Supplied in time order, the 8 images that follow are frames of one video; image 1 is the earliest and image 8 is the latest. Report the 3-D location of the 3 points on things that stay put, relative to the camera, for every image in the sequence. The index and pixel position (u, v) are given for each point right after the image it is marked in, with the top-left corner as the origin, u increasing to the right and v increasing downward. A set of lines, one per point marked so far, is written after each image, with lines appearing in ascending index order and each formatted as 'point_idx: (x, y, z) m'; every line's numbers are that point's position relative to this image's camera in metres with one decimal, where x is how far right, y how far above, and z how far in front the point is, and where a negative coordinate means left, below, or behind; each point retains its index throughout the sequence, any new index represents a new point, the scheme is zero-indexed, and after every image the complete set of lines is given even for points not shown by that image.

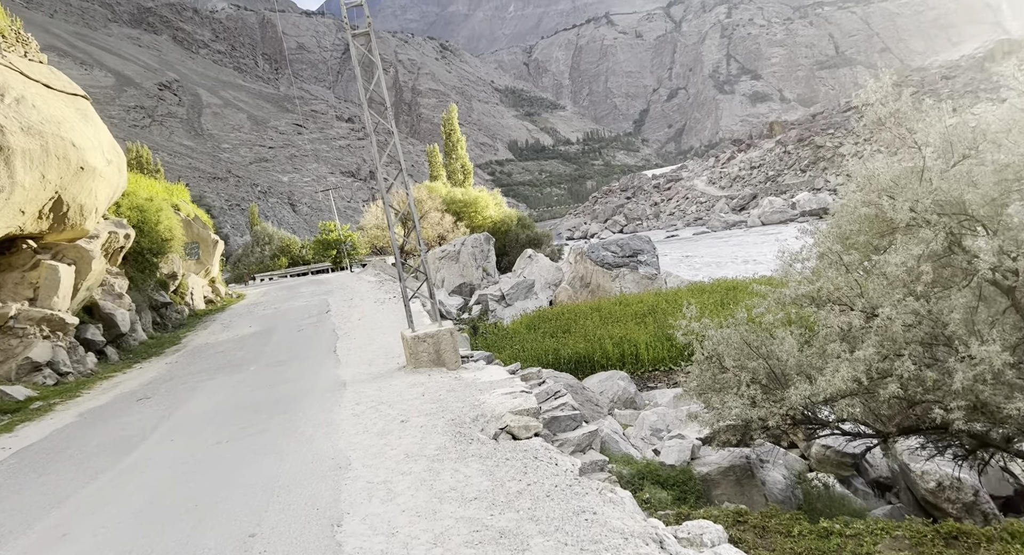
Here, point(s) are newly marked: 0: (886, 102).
0: (+5.0, +2.3, +9.5) m
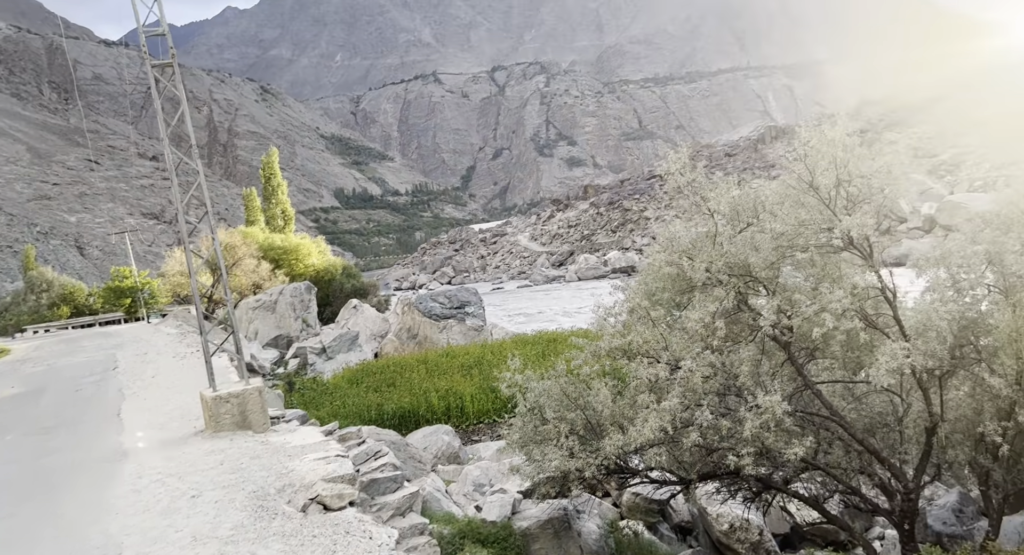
0: (+2.5, +1.5, +10.5) m
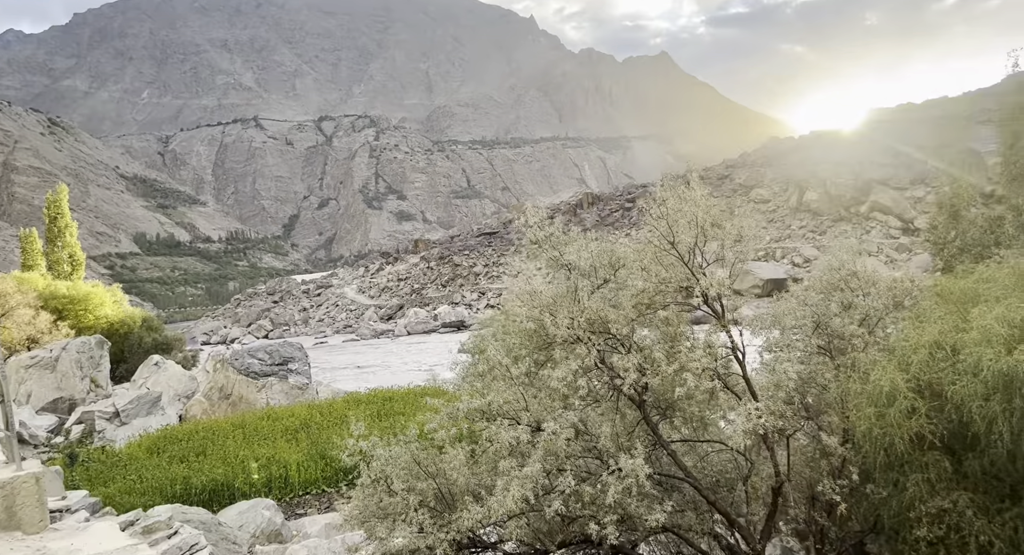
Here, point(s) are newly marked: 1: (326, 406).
0: (+0.4, +0.7, +10.2) m
1: (-5.1, -3.5, +19.6) m
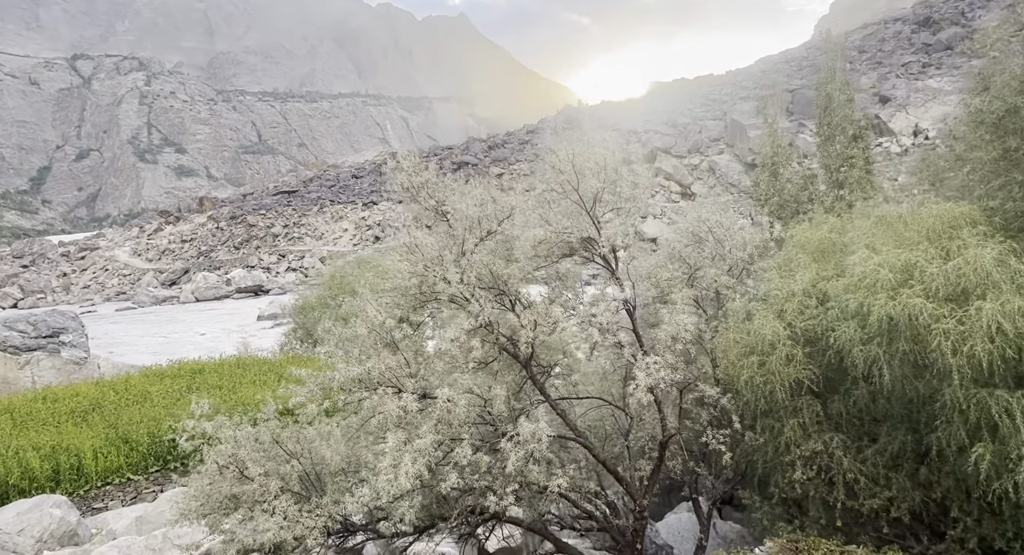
0: (-1.2, +1.4, +9.0) m
1: (-9.1, -2.5, +16.7) m
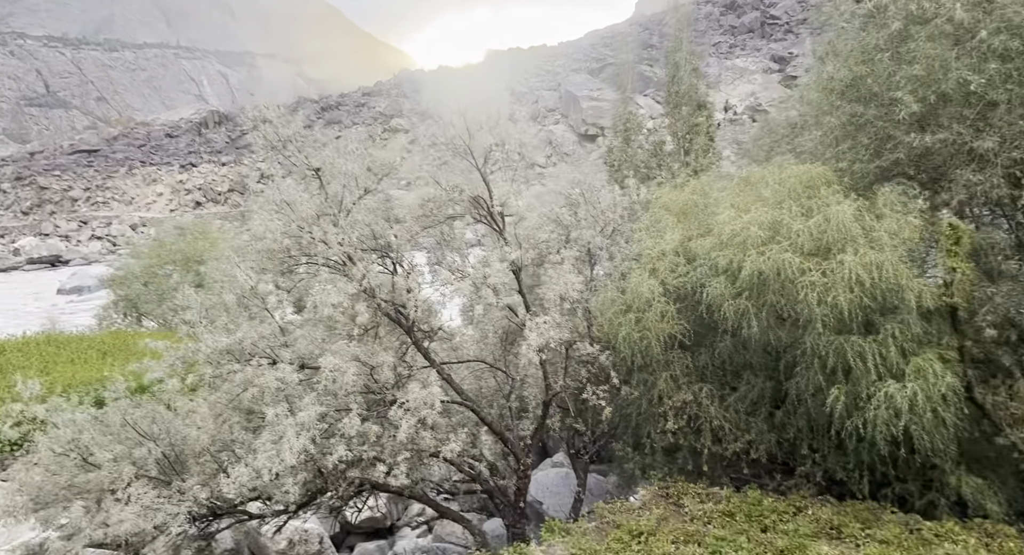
0: (-2.6, +1.8, +8.2) m
1: (-12.0, -1.8, +13.9) m
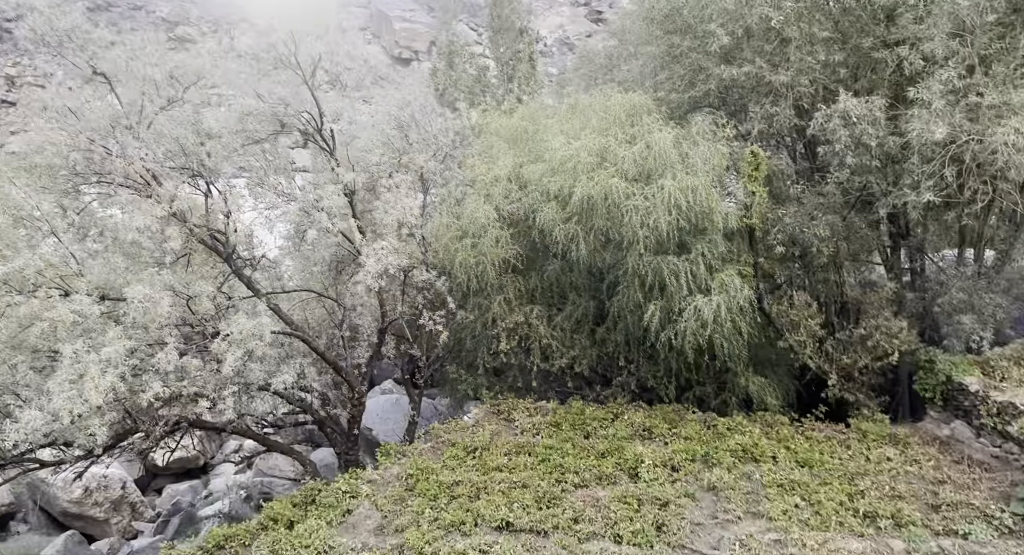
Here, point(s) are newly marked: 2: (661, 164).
0: (-4.3, +2.6, +7.0) m
1: (-14.9, -0.7, +10.4) m
2: (+1.8, +1.4, +8.9) m
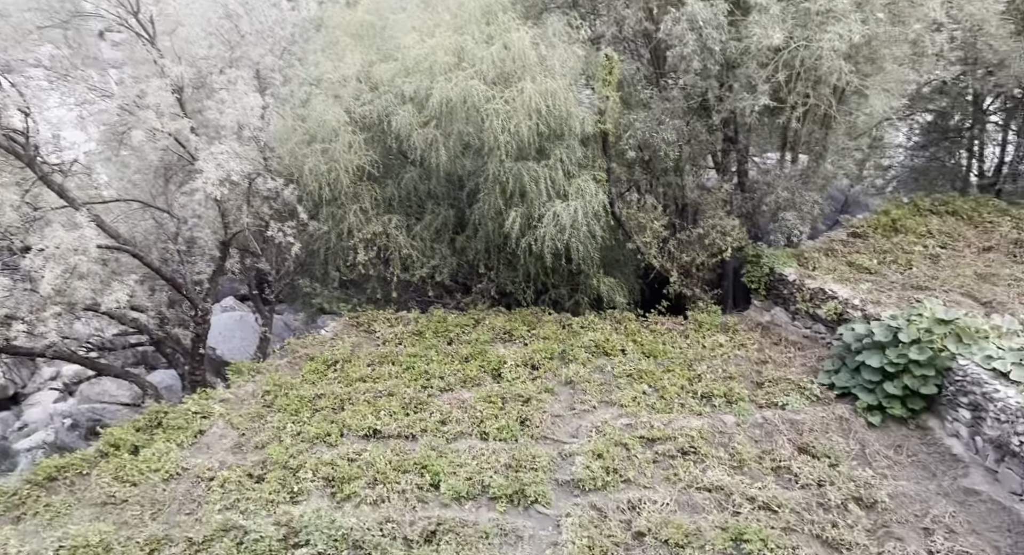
0: (-5.6, +3.3, +5.4) m
1: (-16.6, 0.0, +6.8) m
2: (+0.1, +2.6, +8.8) m
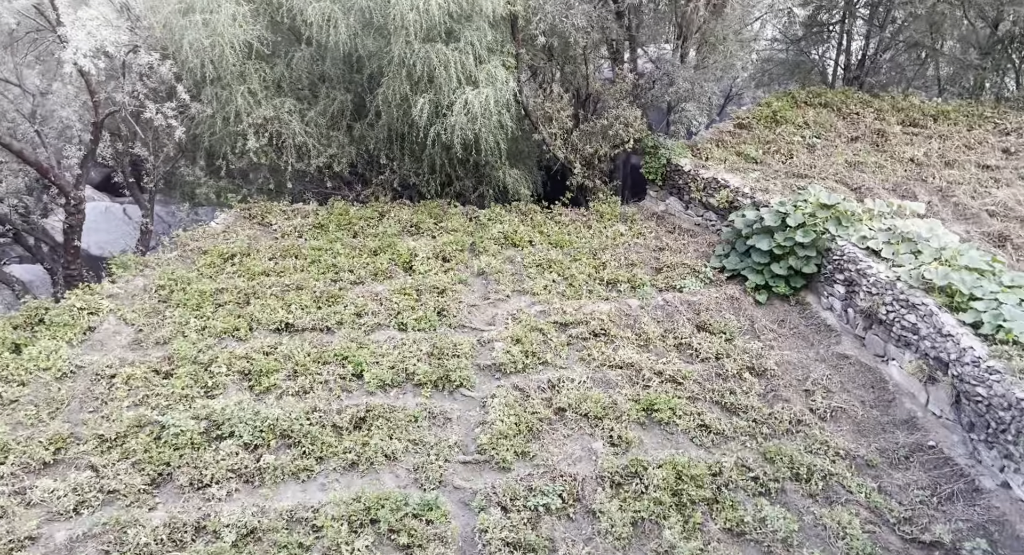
0: (-5.9, +4.1, +3.7) m
1: (-17.0, +0.7, +3.5) m
2: (-1.0, +3.9, +8.1) m
